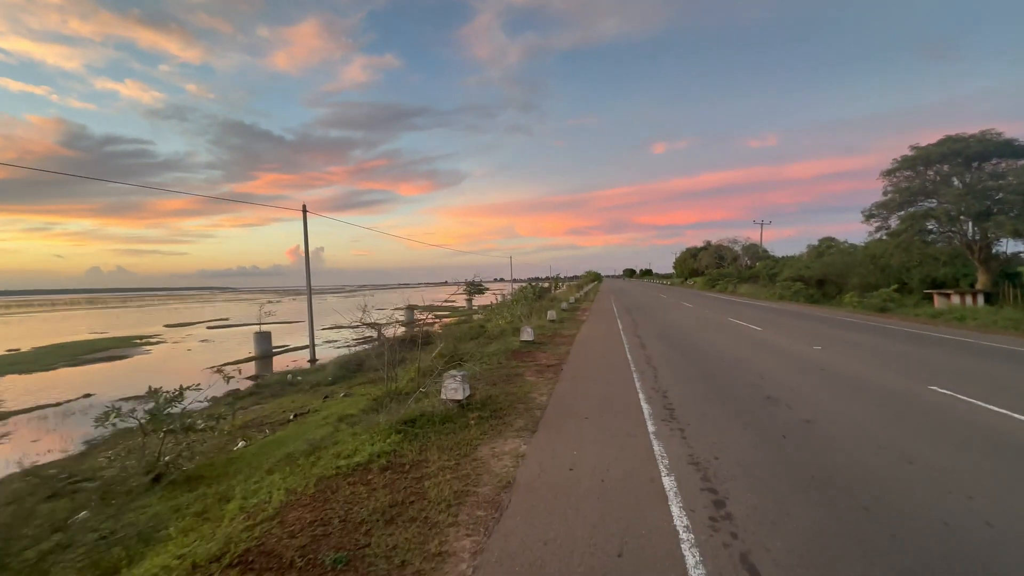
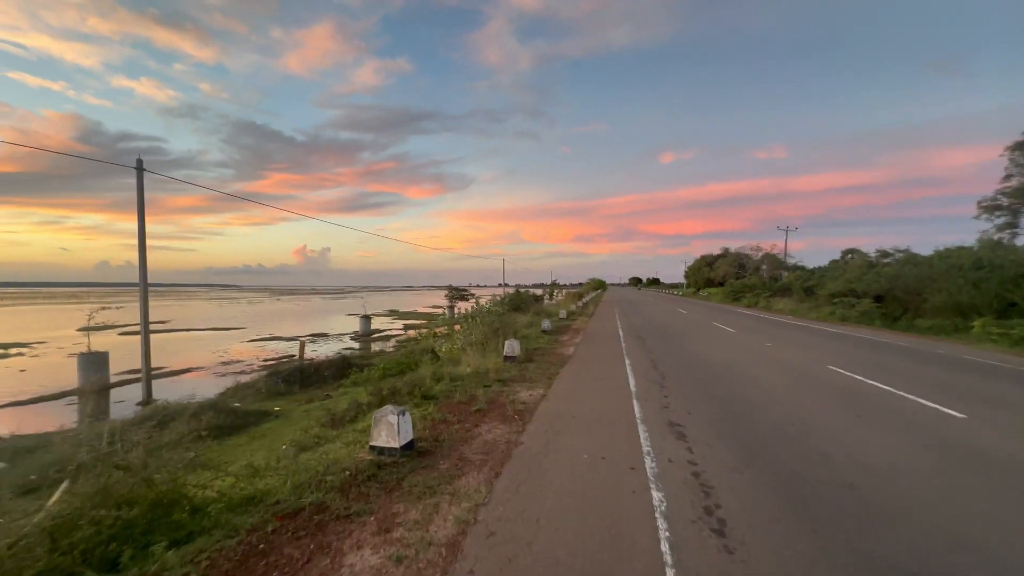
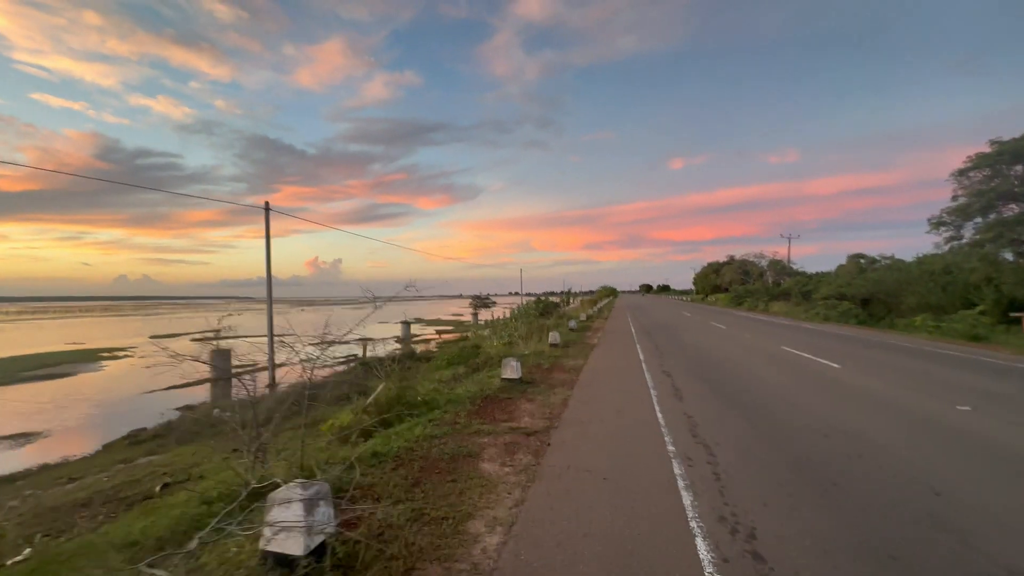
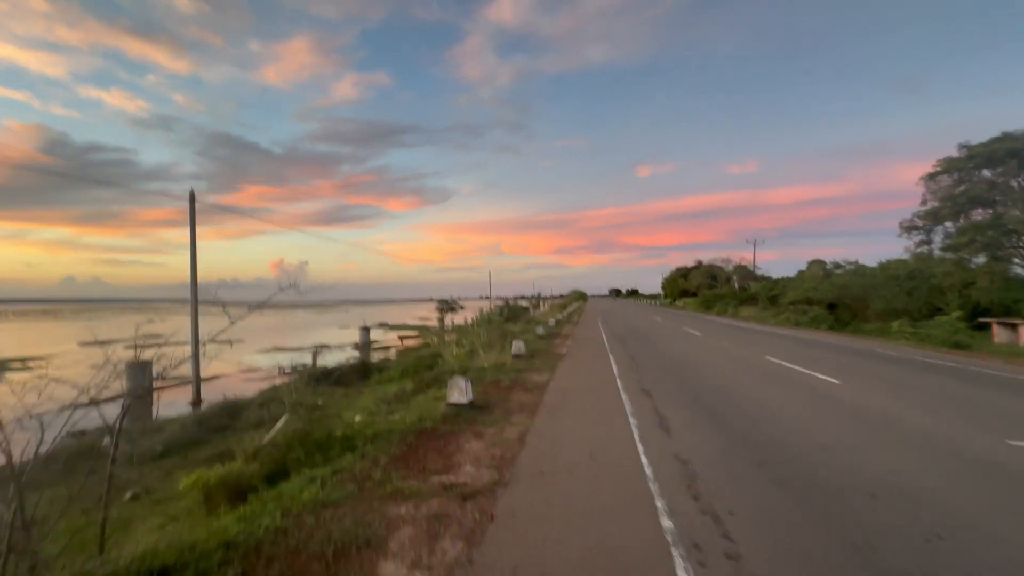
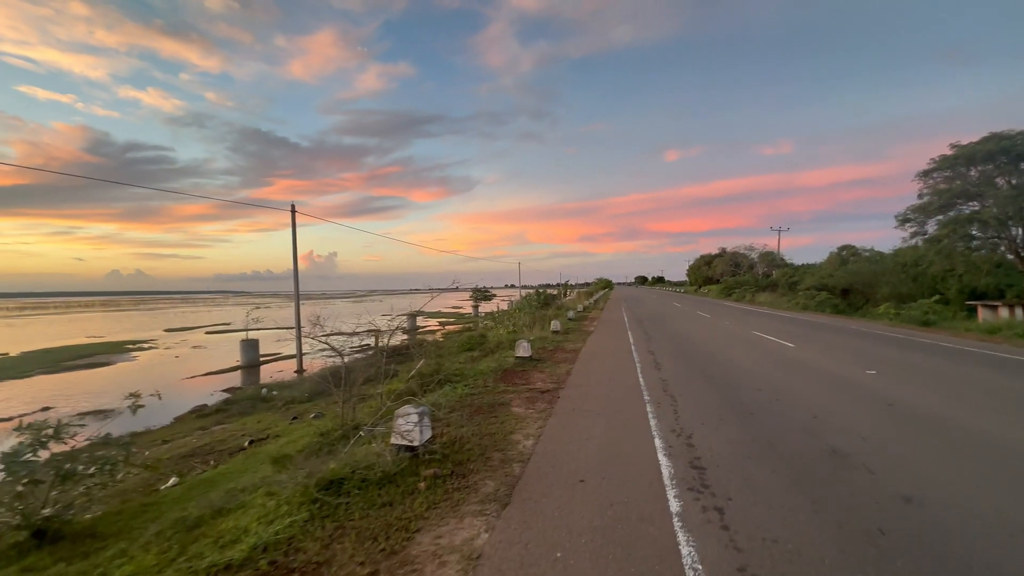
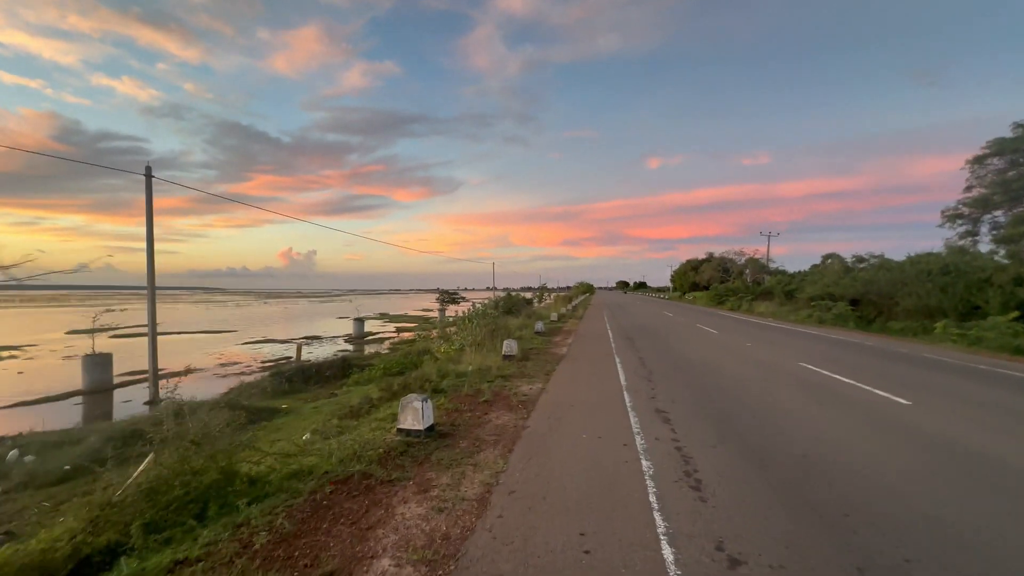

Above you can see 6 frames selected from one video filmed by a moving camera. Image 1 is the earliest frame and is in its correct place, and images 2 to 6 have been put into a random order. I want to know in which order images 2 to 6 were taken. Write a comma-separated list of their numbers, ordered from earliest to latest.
5, 3, 4, 6, 2
